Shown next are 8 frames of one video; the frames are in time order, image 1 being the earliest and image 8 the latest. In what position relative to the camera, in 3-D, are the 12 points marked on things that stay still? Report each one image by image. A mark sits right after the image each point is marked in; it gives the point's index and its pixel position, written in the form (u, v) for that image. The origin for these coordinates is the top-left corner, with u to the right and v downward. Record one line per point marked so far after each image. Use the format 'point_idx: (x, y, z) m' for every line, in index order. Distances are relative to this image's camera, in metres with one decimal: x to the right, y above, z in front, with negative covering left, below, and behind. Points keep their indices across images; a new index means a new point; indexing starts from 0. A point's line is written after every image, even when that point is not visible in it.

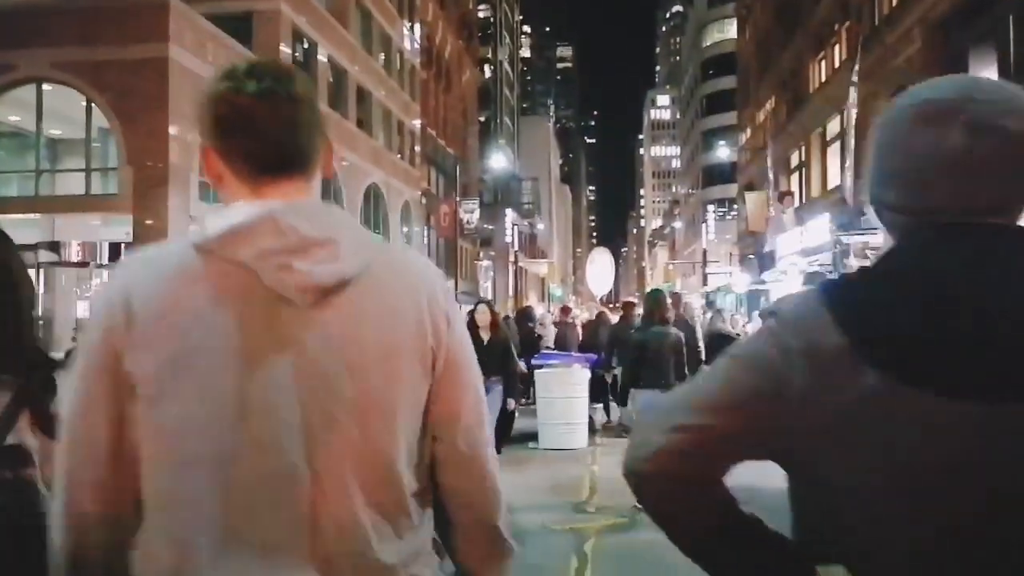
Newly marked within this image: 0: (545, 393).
0: (+0.4, -1.3, +10.1) m
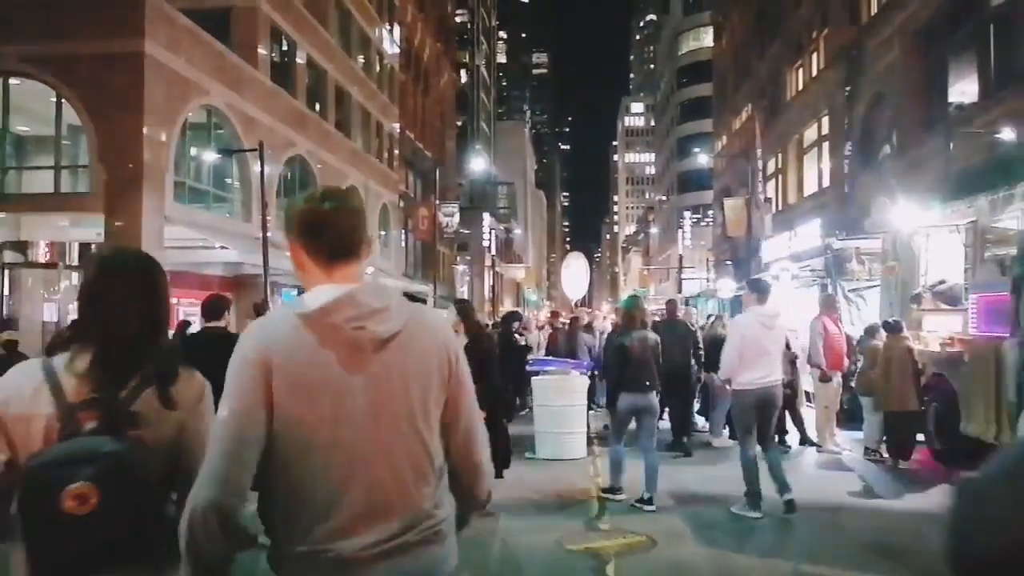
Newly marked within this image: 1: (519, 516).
0: (+0.3, -1.3, +9.8) m
1: (+0.1, -1.9, +7.1) m
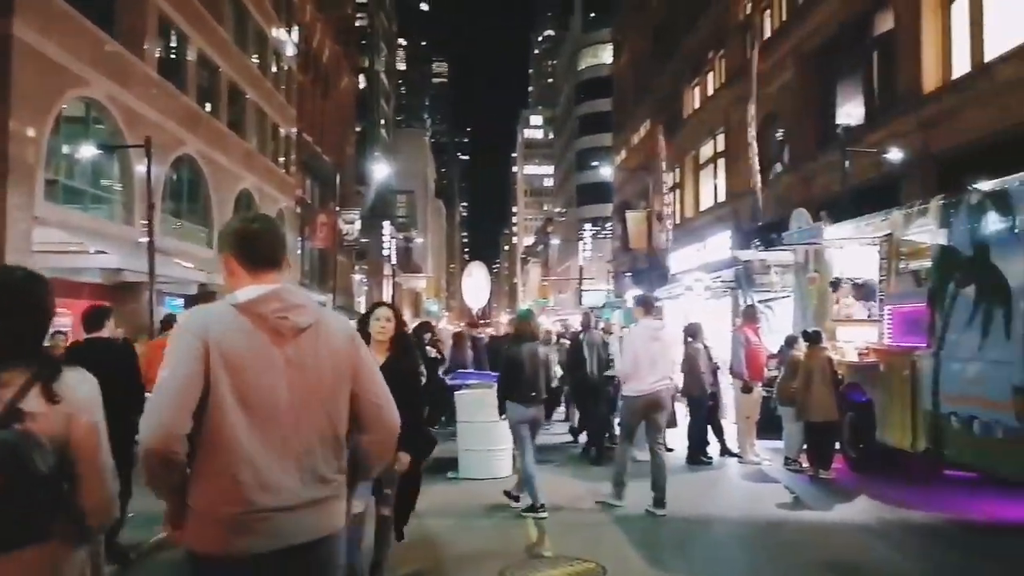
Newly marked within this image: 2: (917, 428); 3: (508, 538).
0: (-0.6, -1.4, +9.3) m
1: (-0.5, -2.0, +6.7) m
2: (+4.2, -1.4, +8.7) m
3: (0.0, -2.0, +6.8) m
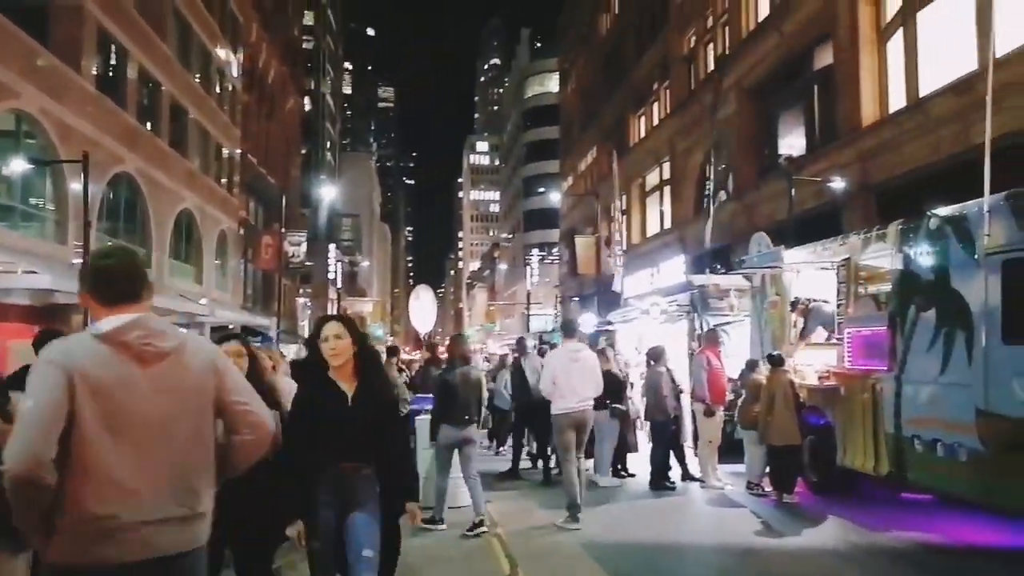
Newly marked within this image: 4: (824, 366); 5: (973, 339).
0: (-1.0, -1.6, +9.0) m
1: (-0.7, -2.1, +6.4) m
2: (+3.8, -1.7, +8.7) m
3: (-0.3, -2.2, +6.6) m
4: (+3.7, -0.9, +10.2) m
5: (+4.1, -0.5, +7.5) m
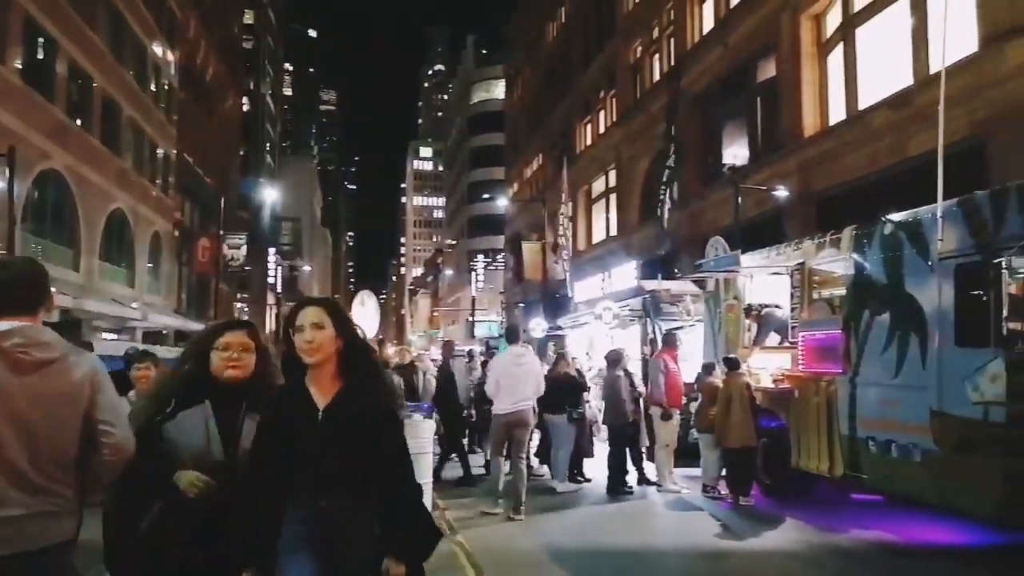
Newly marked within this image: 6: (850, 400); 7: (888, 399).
0: (-1.4, -1.6, +8.8) m
1: (-1.0, -2.1, +6.2) m
2: (+3.4, -1.7, +8.9) m
3: (-0.5, -2.2, +6.4) m
4: (+3.2, -1.0, +10.4) m
5: (+3.7, -0.5, +7.6) m
6: (+3.4, -1.1, +8.6) m
7: (+3.6, -1.1, +8.0) m
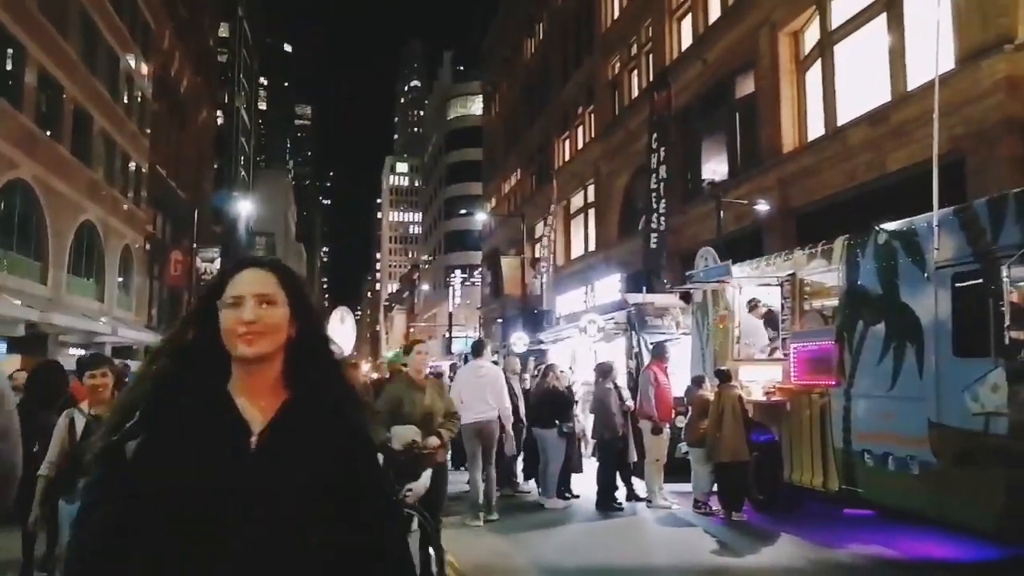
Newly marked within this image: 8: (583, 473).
0: (-1.5, -1.7, +8.6) m
1: (-1.0, -2.2, +5.9) m
2: (+3.2, -1.8, +8.7) m
3: (-0.6, -2.2, +6.2) m
4: (+3.1, -1.1, +10.2) m
5: (+3.6, -0.6, +7.5) m
6: (+3.3, -1.2, +8.5) m
7: (+3.5, -1.2, +7.9) m
8: (+1.0, -2.6, +11.8) m
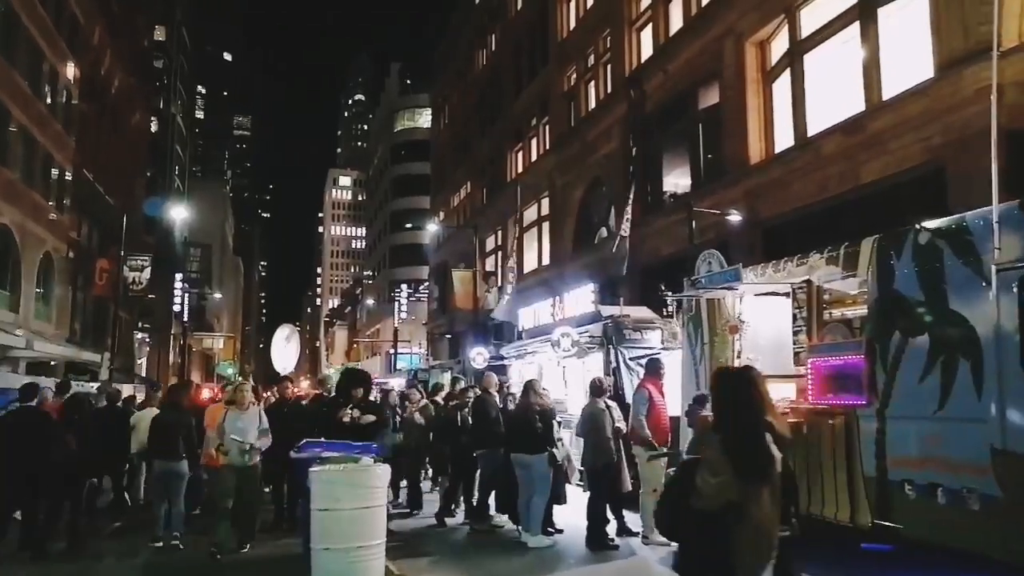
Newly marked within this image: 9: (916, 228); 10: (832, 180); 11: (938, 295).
0: (-1.6, -1.7, +7.1) m
1: (-1.0, -2.1, +4.5) m
2: (+3.1, -1.9, +7.7) m
3: (-0.6, -2.2, +4.8) m
4: (+2.8, -1.2, +9.1) m
5: (+3.6, -0.6, +6.5) m
6: (+3.2, -1.3, +7.5) m
7: (+3.4, -1.2, +6.9) m
8: (+0.6, -2.7, +10.6) m
9: (+3.5, +0.5, +7.3) m
10: (+7.0, +2.3, +18.3) m
11: (+3.5, -0.1, +7.0) m
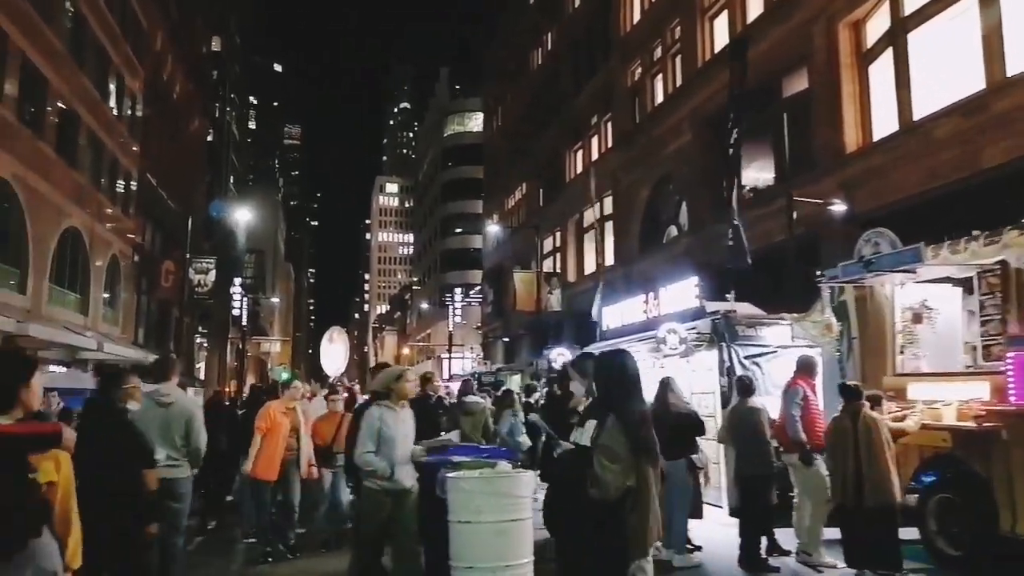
0: (-0.5, -1.6, +6.1) m
1: (0.0, -1.9, +3.4) m
2: (+4.3, -1.7, +6.3) m
3: (+0.5, -2.0, +3.7) m
4: (+4.1, -1.1, +7.9) m
5: (+4.7, -0.4, +5.2) m
6: (+4.4, -1.1, +6.1) m
7: (+4.5, -1.0, +5.6) m
8: (+1.9, -2.5, +9.4) m
9: (+4.6, +0.7, +6.0) m
10: (+8.7, +2.4, +16.8) m
11: (+4.7, +0.1, +5.7) m
